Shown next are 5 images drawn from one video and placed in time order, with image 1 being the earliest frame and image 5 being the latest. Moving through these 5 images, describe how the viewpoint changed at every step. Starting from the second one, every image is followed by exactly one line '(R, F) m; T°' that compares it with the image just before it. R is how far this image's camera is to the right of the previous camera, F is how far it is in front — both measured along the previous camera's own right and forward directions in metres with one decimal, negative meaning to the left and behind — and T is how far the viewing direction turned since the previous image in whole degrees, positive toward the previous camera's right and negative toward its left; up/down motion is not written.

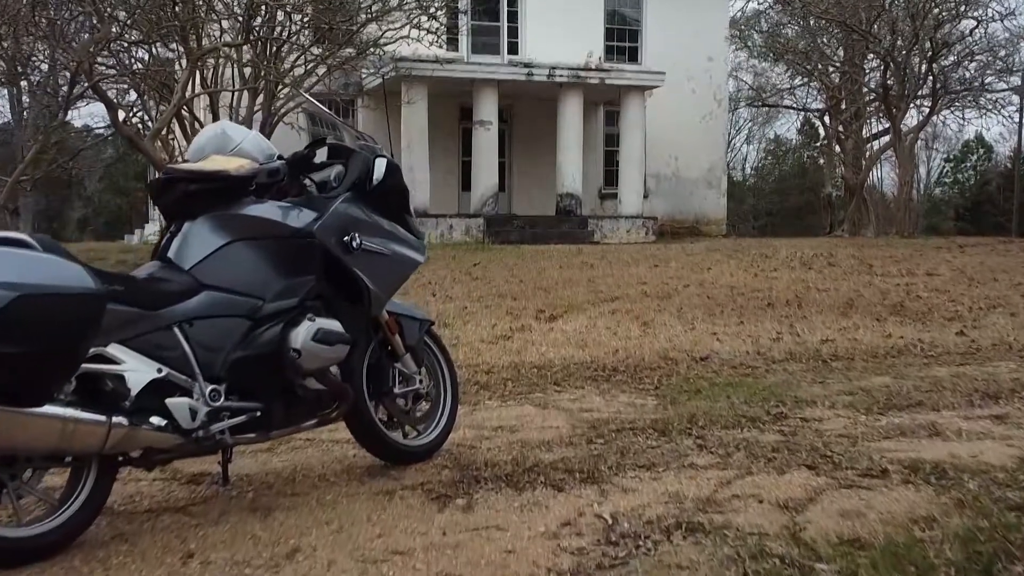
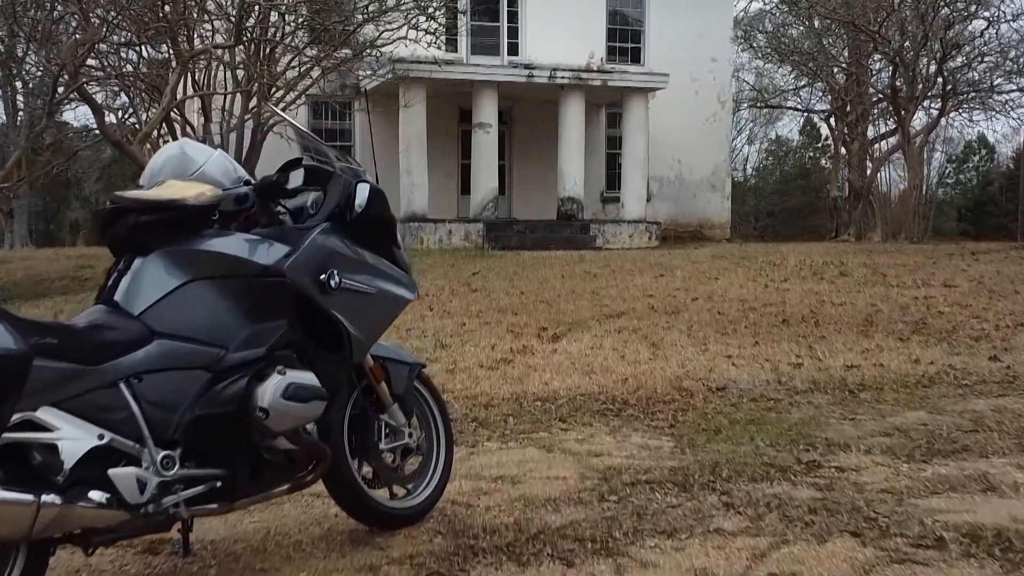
(0.0, +0.4) m; 0°
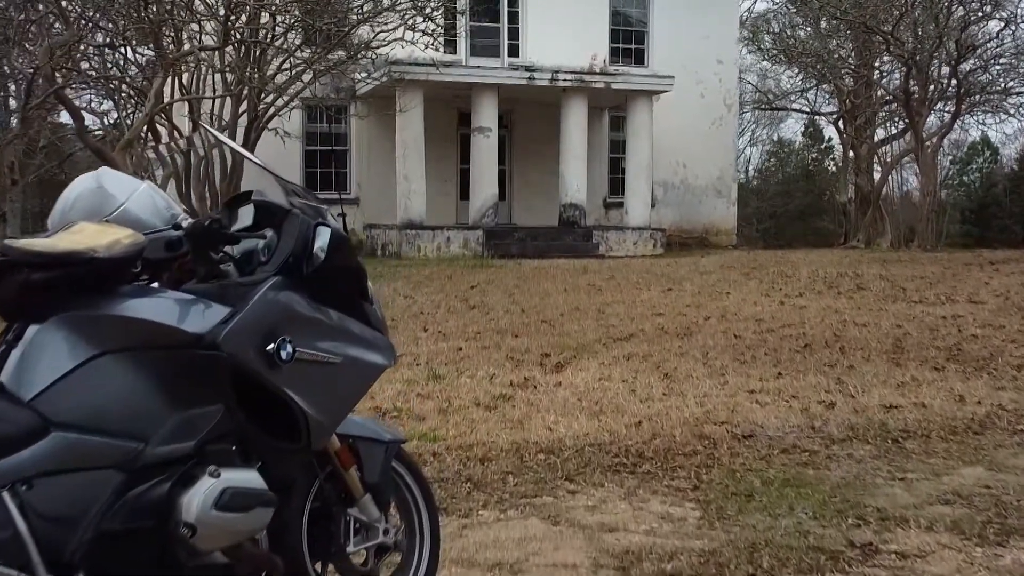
(0.0, +0.6) m; 0°
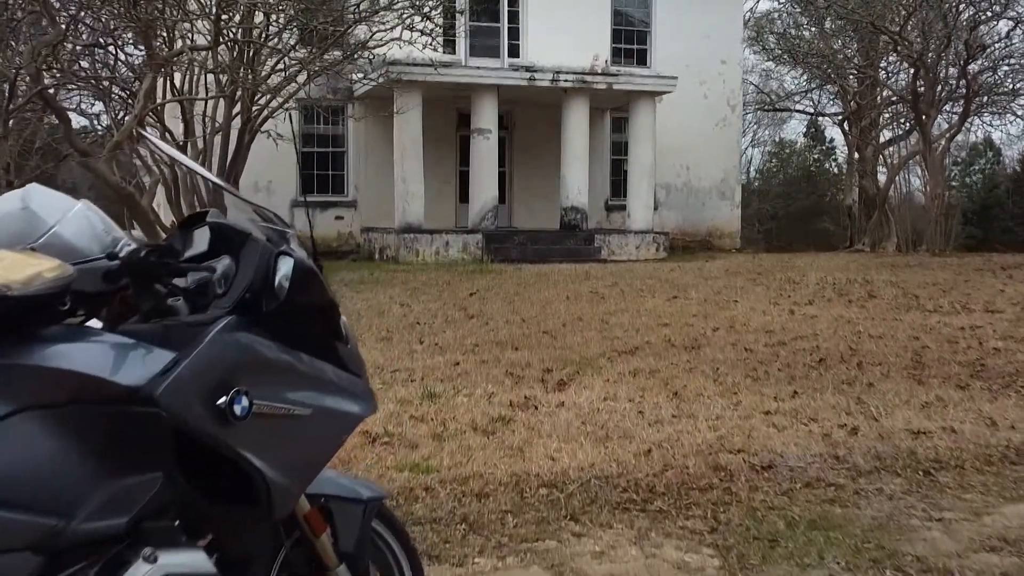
(0.0, +0.4) m; 0°
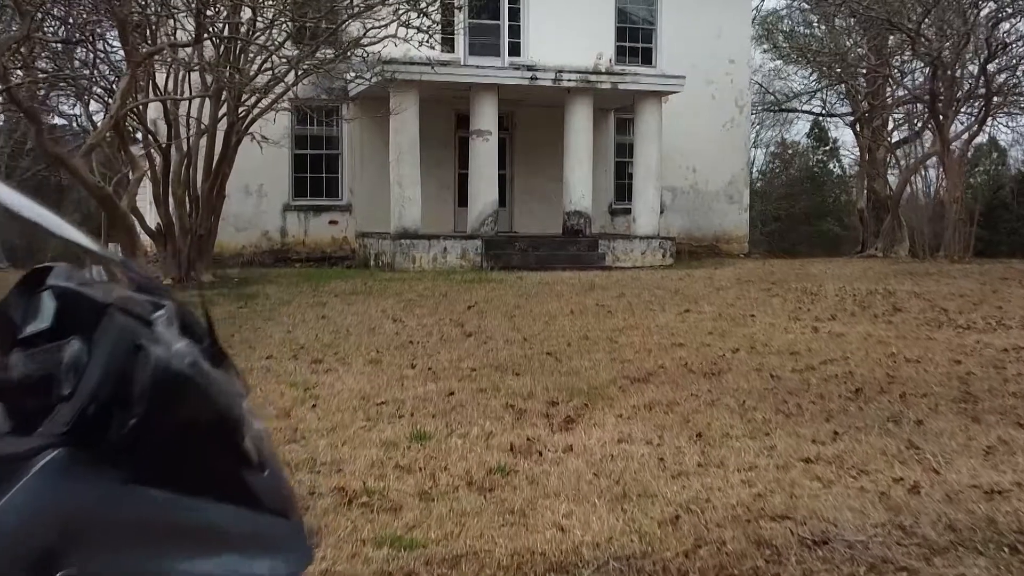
(0.0, +0.8) m; 0°
